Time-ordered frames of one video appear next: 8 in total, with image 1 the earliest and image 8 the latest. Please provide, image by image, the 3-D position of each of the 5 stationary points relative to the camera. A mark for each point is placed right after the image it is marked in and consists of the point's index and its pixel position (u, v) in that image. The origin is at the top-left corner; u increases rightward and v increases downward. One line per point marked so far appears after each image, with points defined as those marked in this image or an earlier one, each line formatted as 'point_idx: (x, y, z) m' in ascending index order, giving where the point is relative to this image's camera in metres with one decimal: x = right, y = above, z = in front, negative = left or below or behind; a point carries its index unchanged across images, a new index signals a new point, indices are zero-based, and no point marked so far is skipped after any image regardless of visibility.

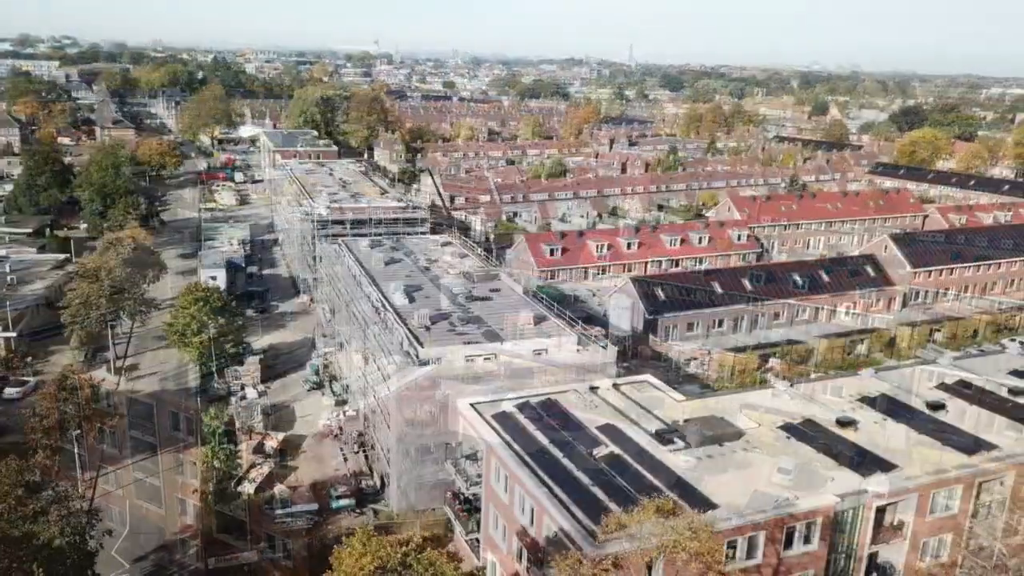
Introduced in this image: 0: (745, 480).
0: (+4.7, -3.9, +16.2) m
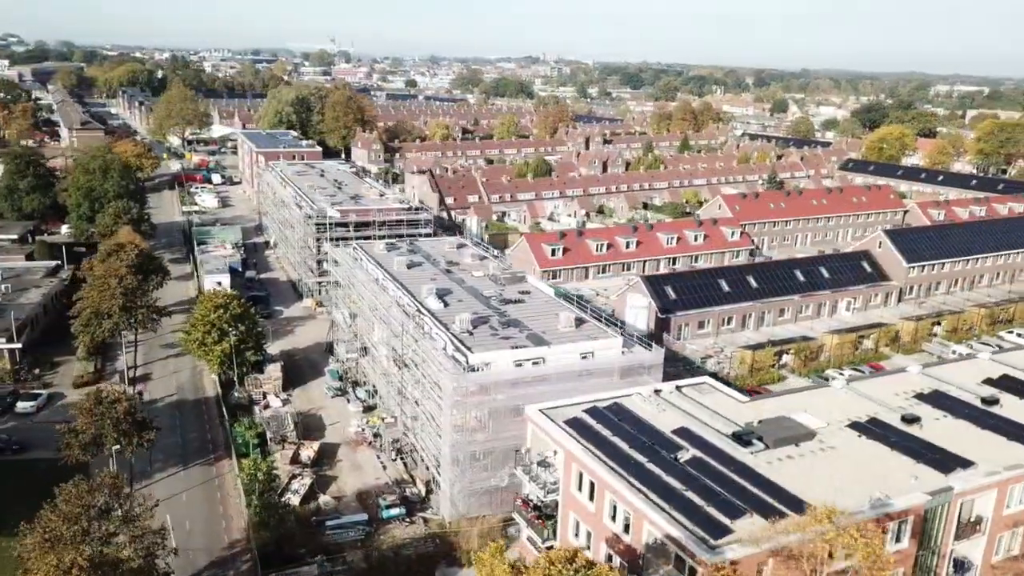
0: (+6.4, -3.9, +16.3) m
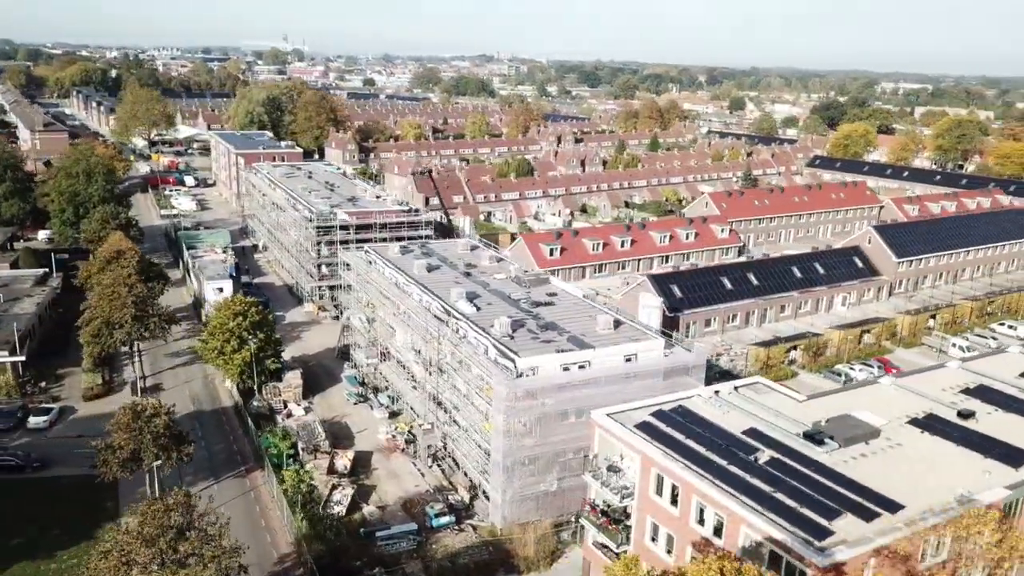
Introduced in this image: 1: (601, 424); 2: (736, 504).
0: (+8.1, -3.9, +16.5) m
1: (+2.1, -3.1, +18.5) m
2: (+4.2, -4.0, +15.0) m
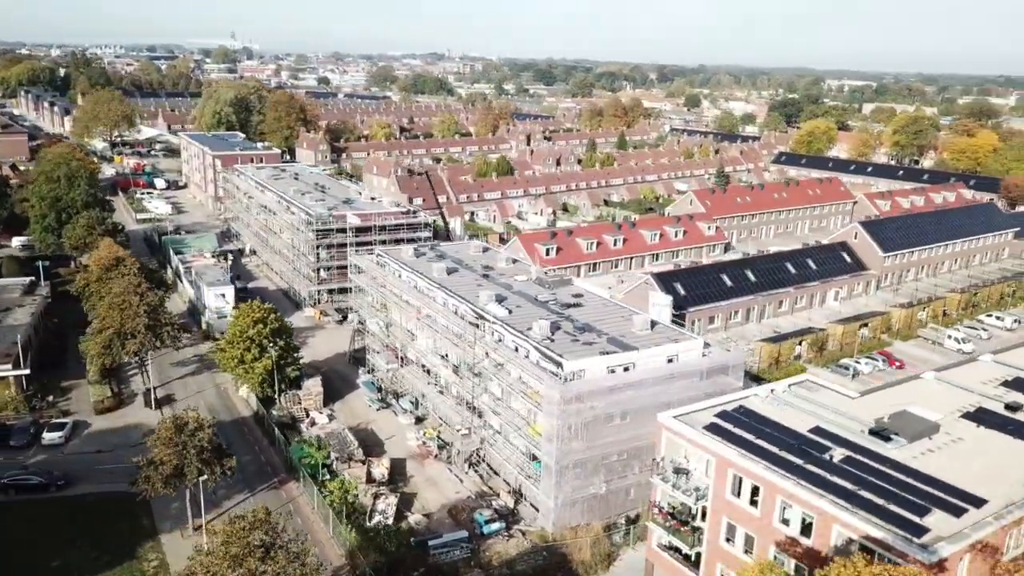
0: (+9.8, -3.8, +16.9) m
1: (+3.6, -3.2, +18.5) m
2: (+5.9, -4.0, +15.1) m
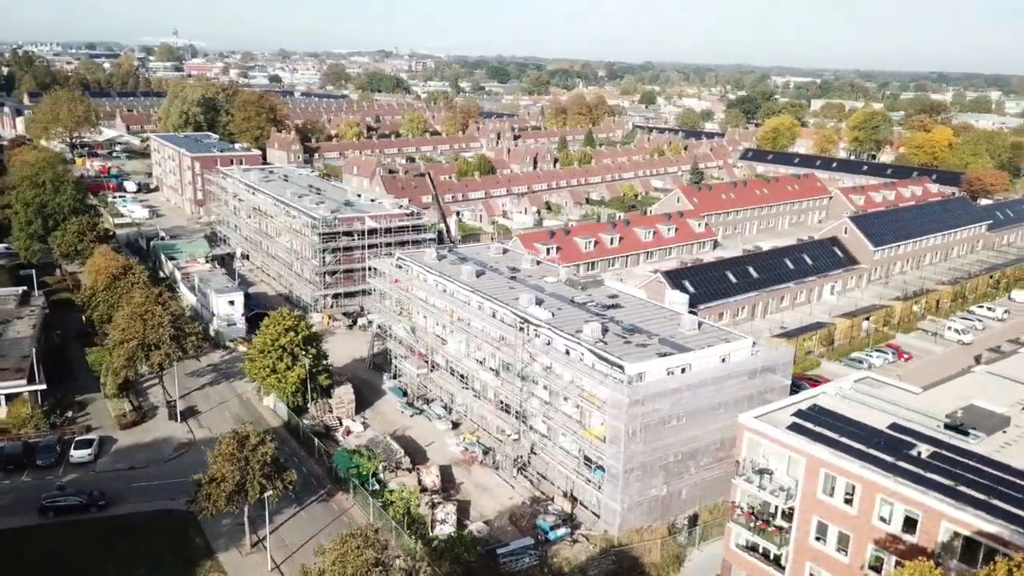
0: (+11.7, -3.7, +17.3) m
1: (+5.5, -3.2, +18.6) m
2: (+8.0, -4.0, +15.3) m
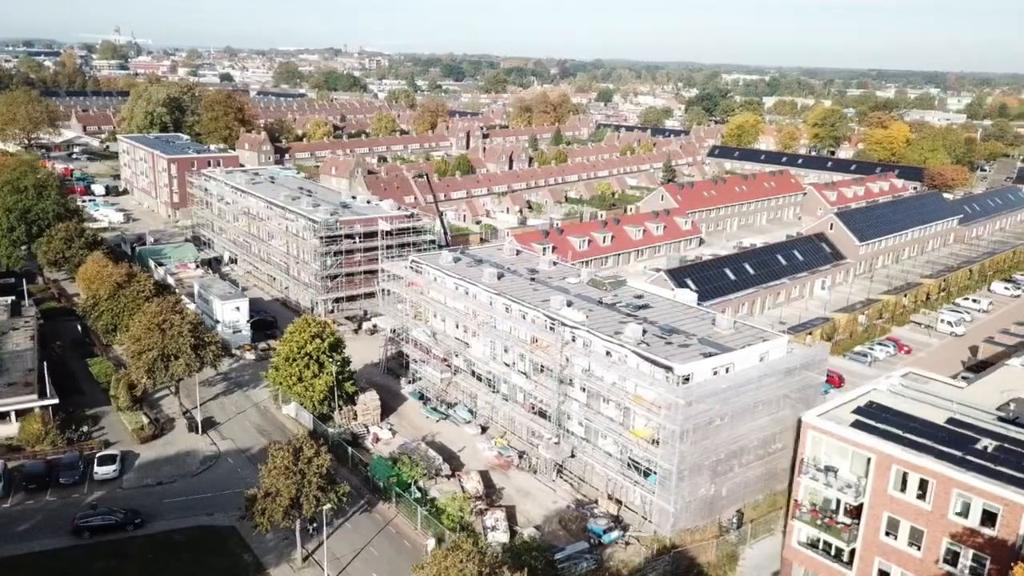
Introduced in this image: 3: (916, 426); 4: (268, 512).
0: (+13.3, -3.6, +17.8) m
1: (+7.0, -3.2, +18.7) m
2: (+9.7, -4.0, +15.7) m
3: (+9.2, -3.1, +18.4) m
4: (-5.8, -5.3, +19.0) m
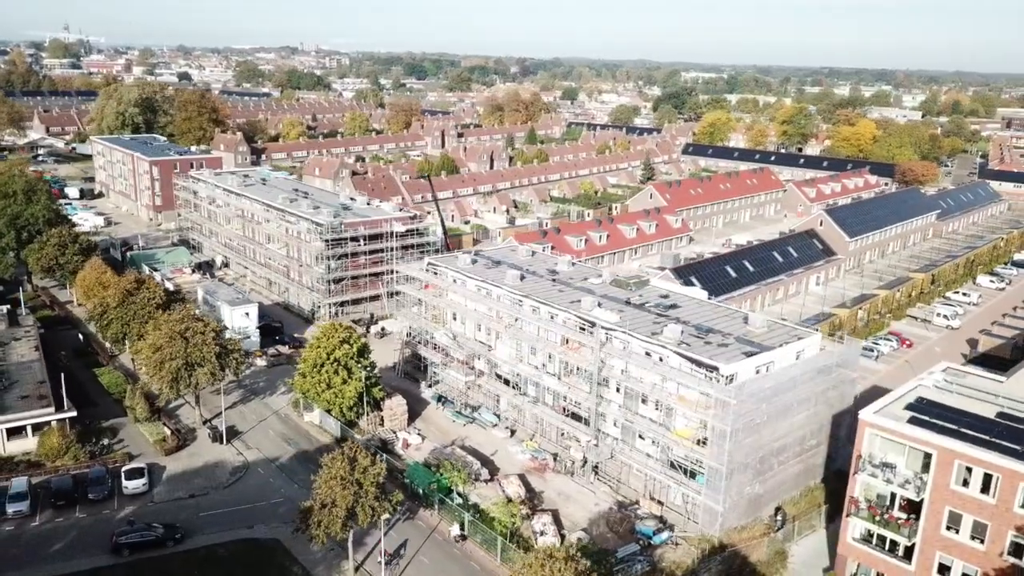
0: (+14.8, -3.5, +18.3) m
1: (+8.4, -3.2, +18.9) m
2: (+11.3, -3.9, +16.0) m
3: (+10.6, -3.1, +18.7) m
4: (-4.3, -5.4, +18.6) m
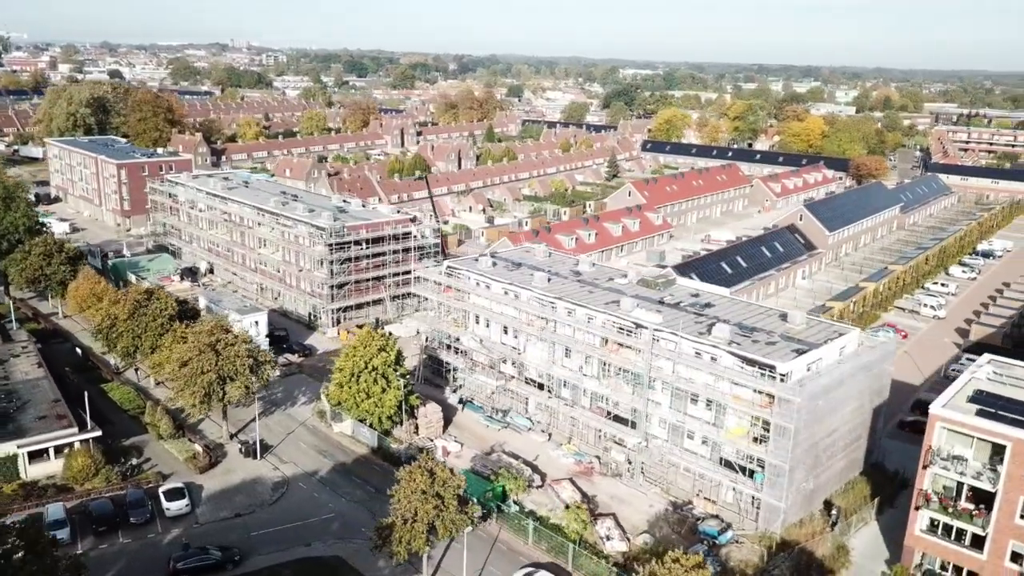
0: (+16.7, -3.3, +19.2) m
1: (+10.3, -3.1, +19.4) m
2: (+13.4, -3.8, +16.6) m
3: (+12.5, -3.0, +19.3) m
4: (-2.3, -5.6, +18.1) m
